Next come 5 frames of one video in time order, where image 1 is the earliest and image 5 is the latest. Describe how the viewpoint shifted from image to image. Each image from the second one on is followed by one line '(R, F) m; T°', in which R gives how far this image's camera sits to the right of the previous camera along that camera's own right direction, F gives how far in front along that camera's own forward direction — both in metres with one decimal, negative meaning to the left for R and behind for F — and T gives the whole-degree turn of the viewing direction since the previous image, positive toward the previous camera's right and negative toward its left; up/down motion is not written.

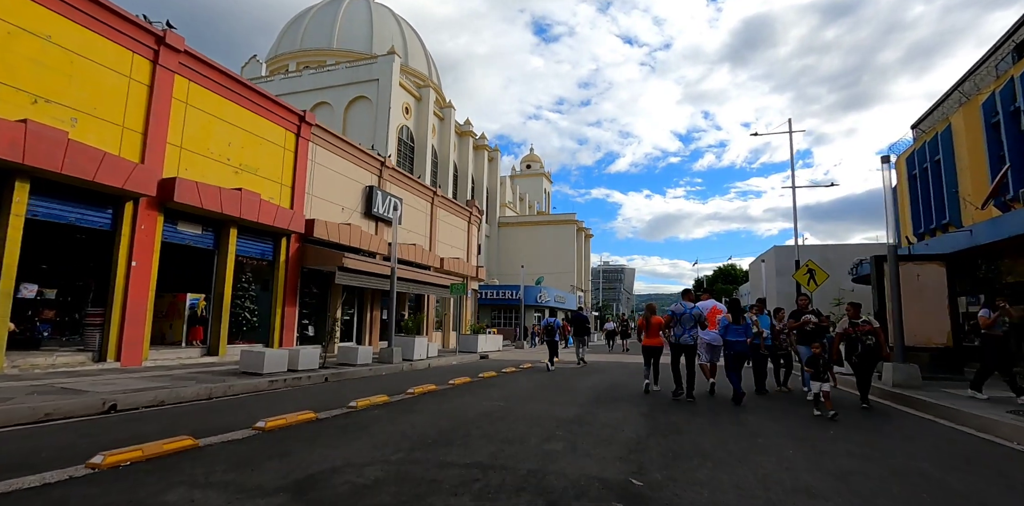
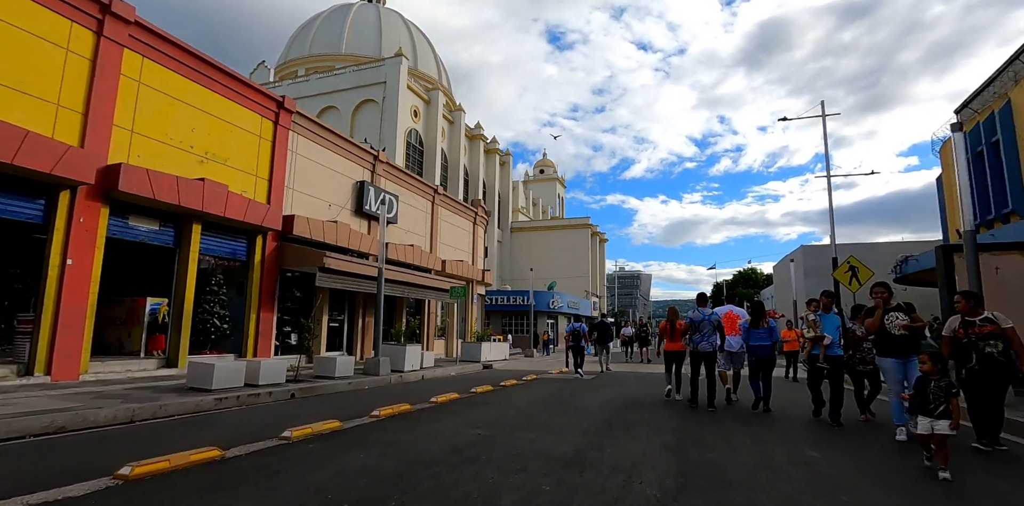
(+0.4, +1.8) m; -2°
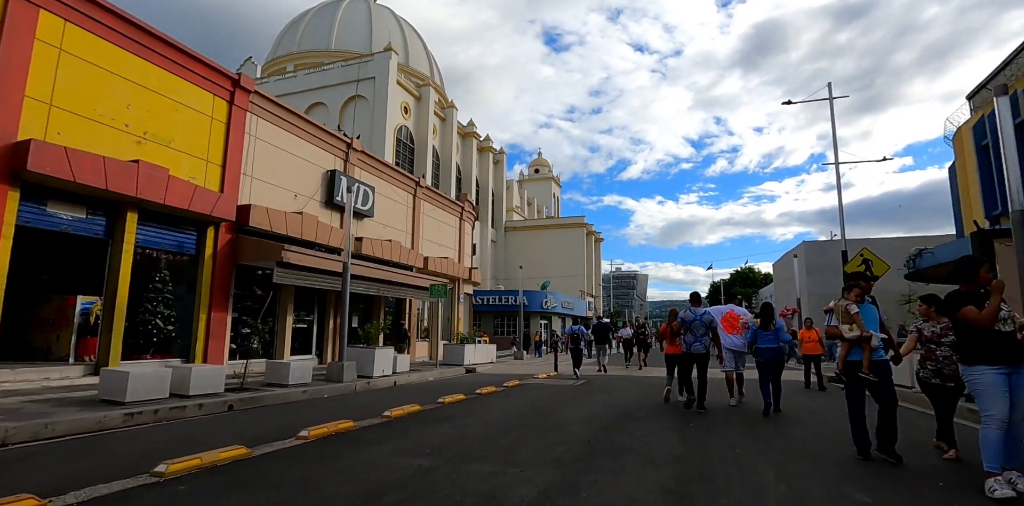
(+0.4, +1.4) m; 0°
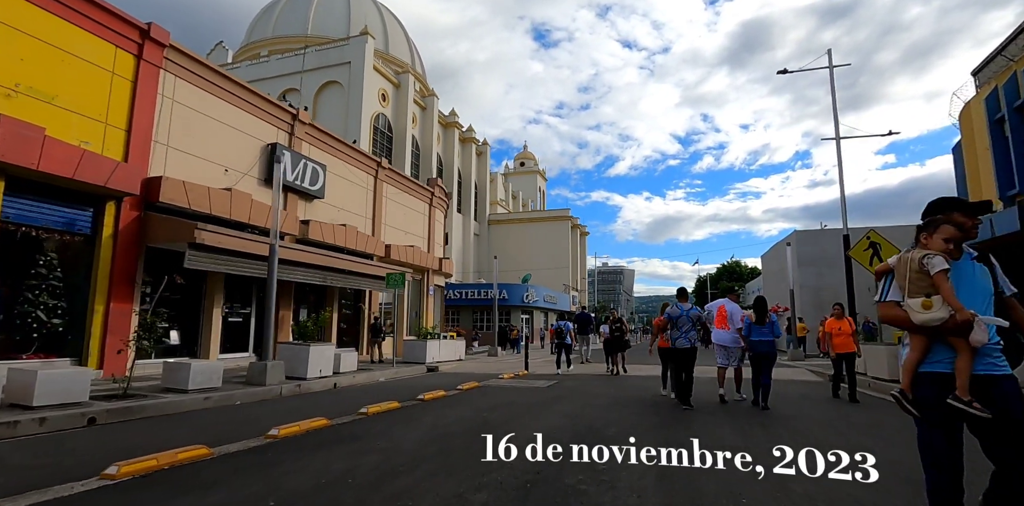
(+0.7, +1.8) m; +1°
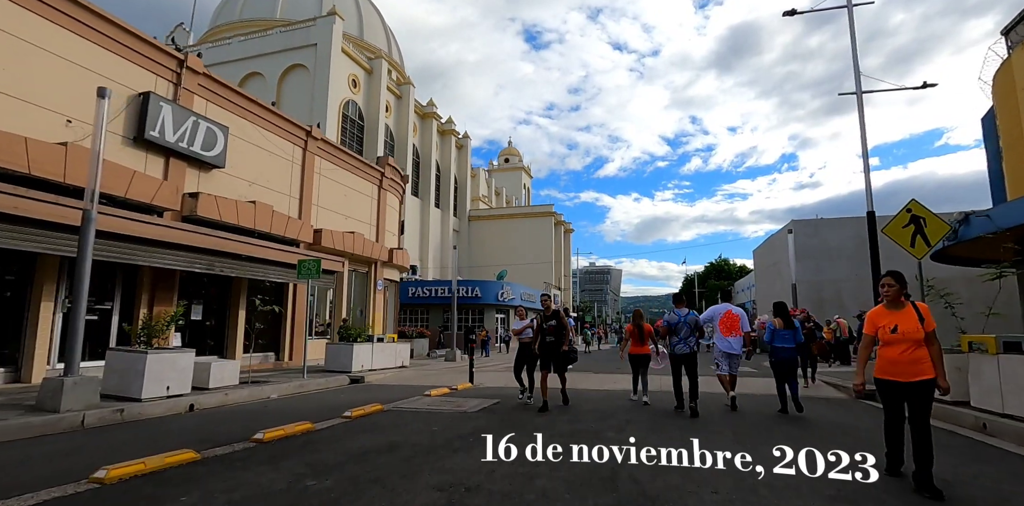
(+1.1, +3.0) m; +1°
